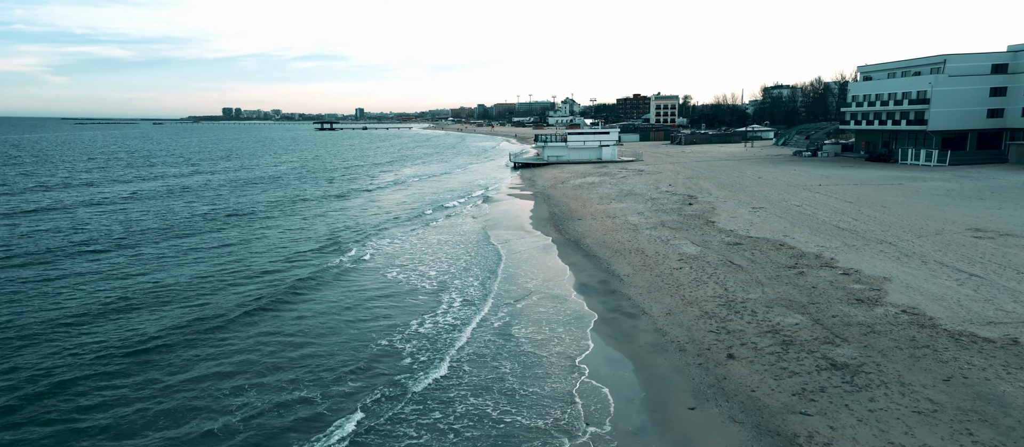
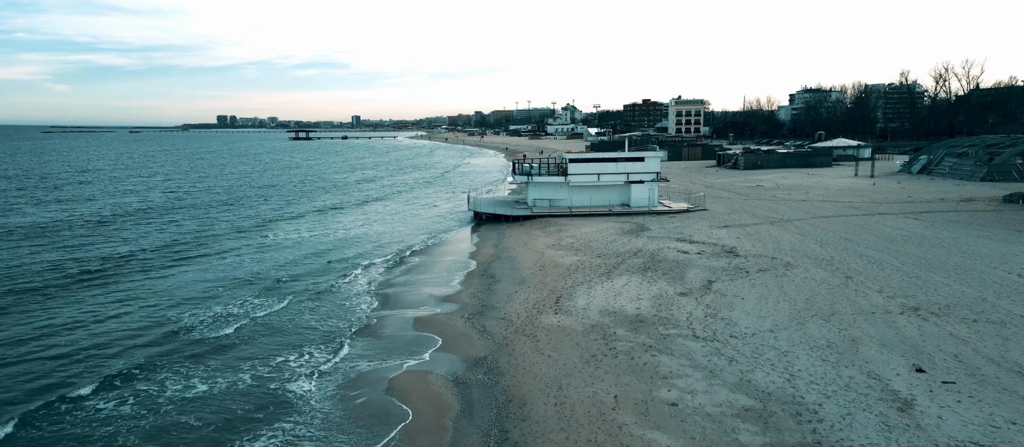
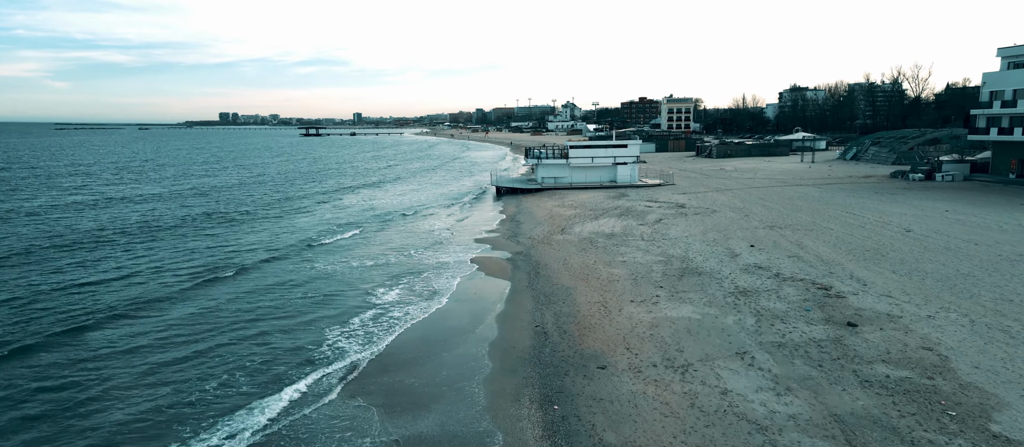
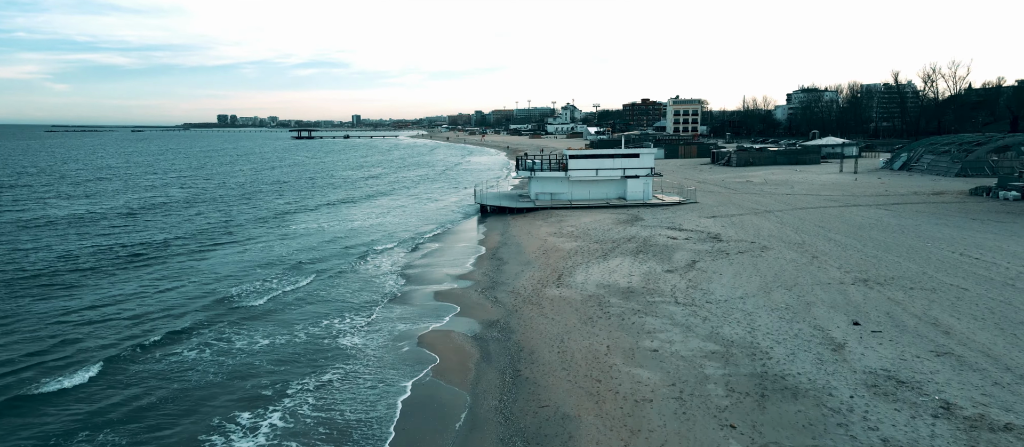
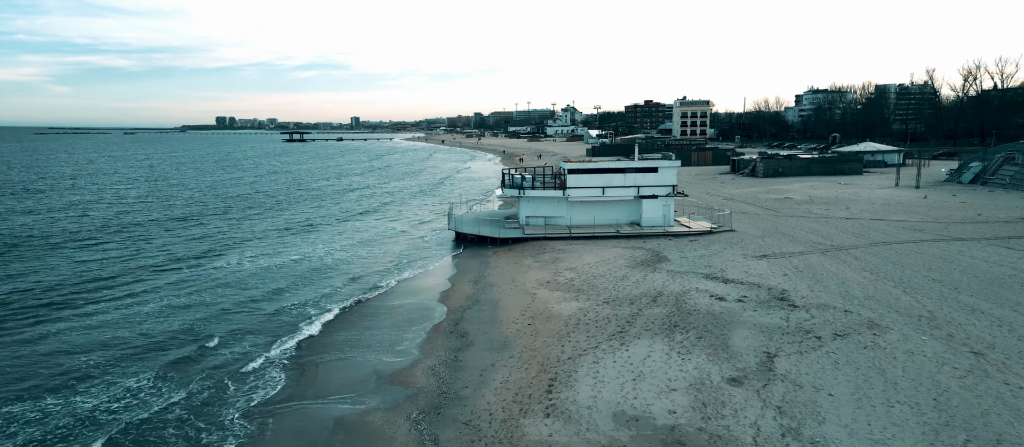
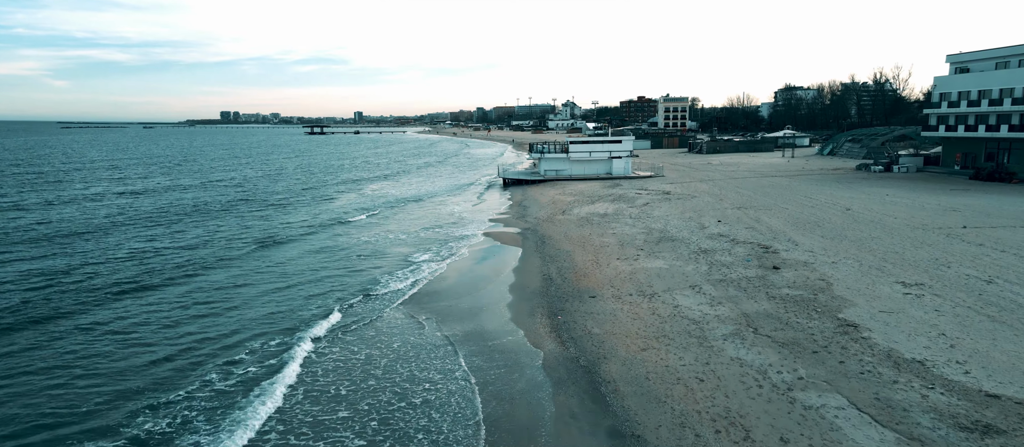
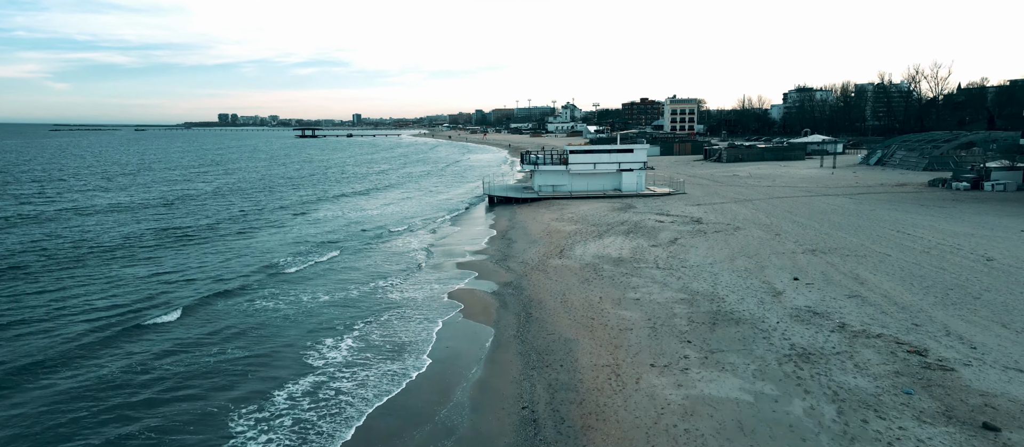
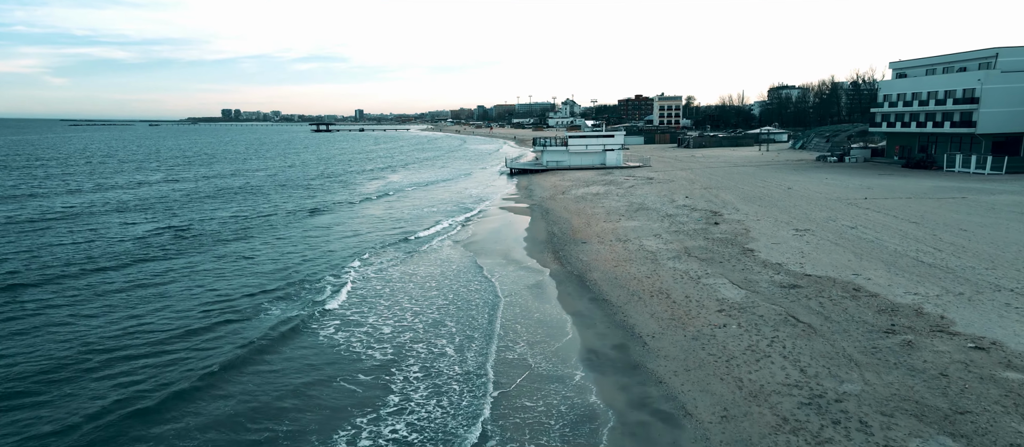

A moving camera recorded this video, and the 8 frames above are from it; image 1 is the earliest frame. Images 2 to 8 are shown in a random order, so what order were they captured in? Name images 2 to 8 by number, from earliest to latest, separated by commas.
8, 6, 3, 7, 4, 2, 5
